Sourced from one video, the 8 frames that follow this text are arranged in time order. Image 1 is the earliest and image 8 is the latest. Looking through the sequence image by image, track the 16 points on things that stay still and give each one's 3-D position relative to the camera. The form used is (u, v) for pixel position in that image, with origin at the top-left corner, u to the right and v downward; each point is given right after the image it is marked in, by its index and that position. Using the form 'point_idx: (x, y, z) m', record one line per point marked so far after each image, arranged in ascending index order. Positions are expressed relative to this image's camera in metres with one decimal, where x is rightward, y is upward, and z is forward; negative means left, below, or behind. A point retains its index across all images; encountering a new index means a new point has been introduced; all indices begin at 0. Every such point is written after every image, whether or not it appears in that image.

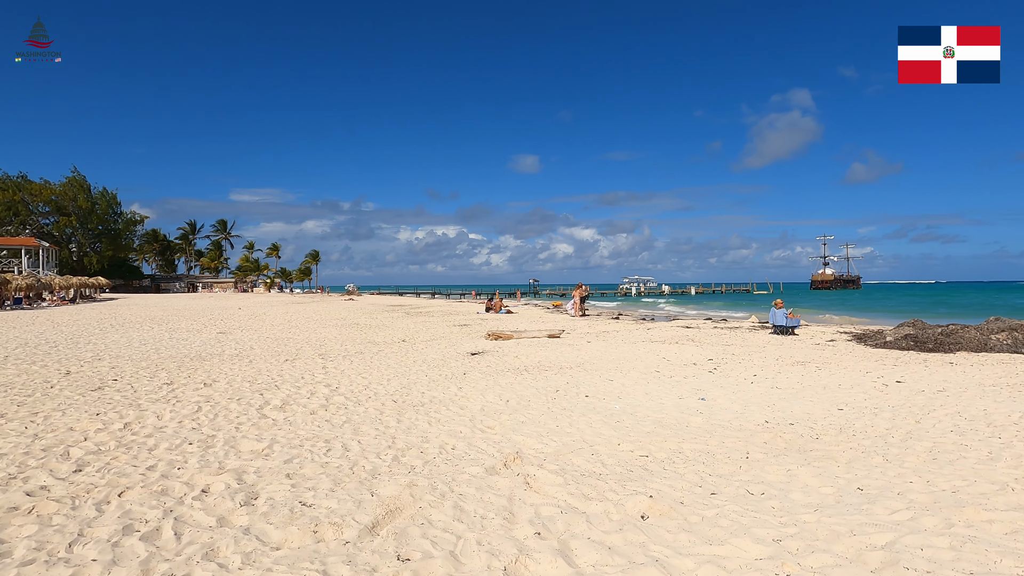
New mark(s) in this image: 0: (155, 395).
0: (-5.5, -1.7, +8.2) m
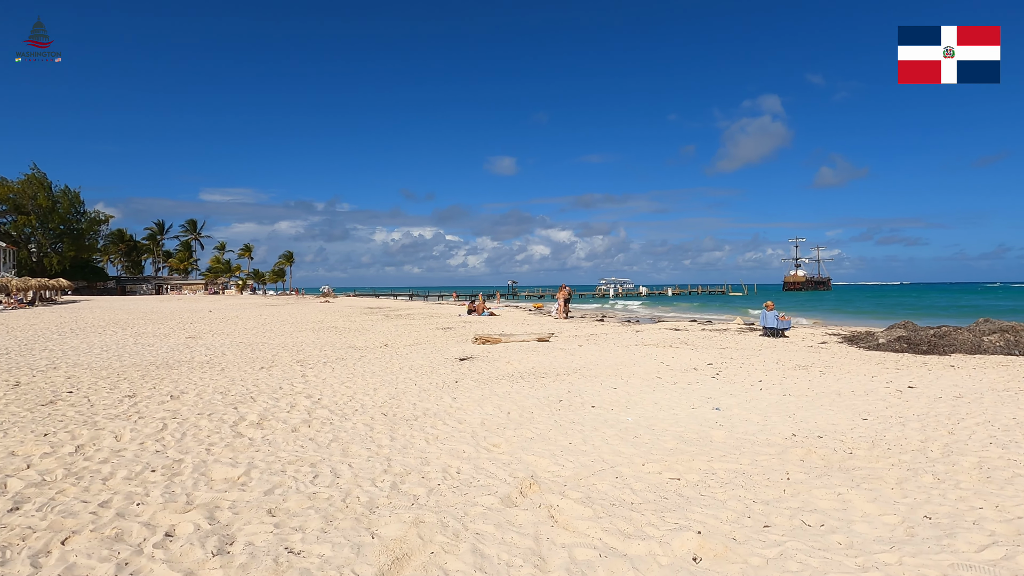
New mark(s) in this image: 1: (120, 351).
0: (-5.5, -1.7, +7.4) m
1: (-11.1, -1.8, +15.1) m
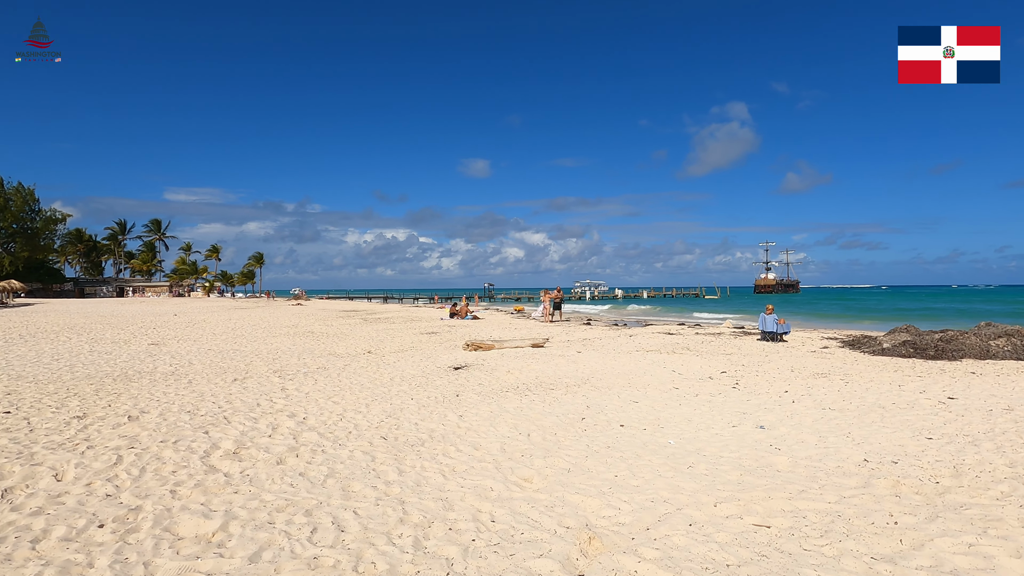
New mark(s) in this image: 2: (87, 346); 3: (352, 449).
0: (-5.3, -1.7, +6.2) m
1: (-11.2, -1.9, +13.7) m
2: (-13.4, -1.8, +16.9) m
3: (-1.7, -1.7, +5.7) m
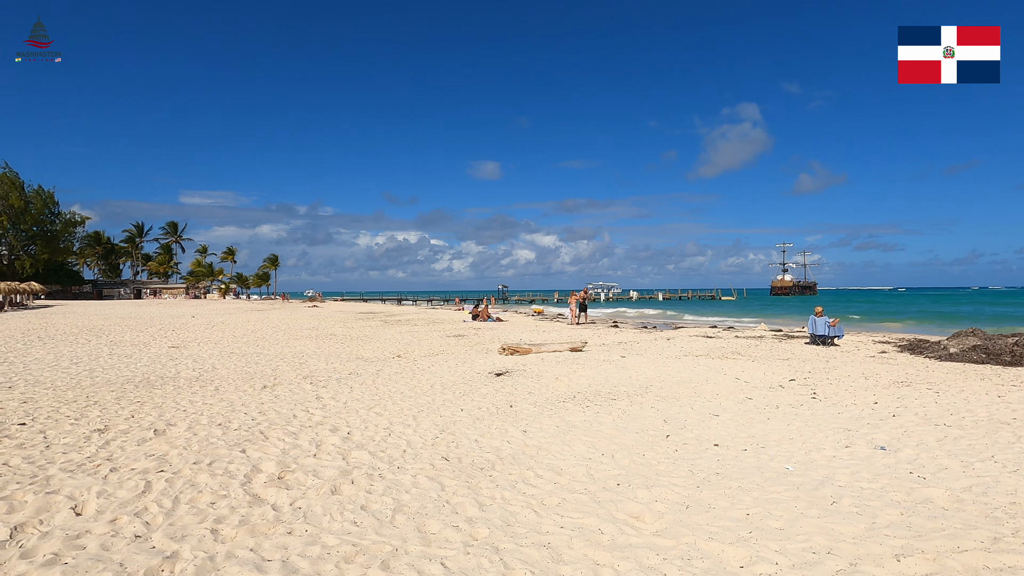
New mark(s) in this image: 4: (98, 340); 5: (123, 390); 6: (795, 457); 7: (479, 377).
0: (-4.5, -1.7, +5.5) m
1: (-10.2, -1.9, +13.1) m
2: (-12.4, -1.9, +16.3) m
3: (-0.9, -1.7, +4.9) m
4: (-14.5, -1.8, +18.8) m
5: (-6.8, -1.8, +9.4) m
6: (+2.8, -1.7, +5.3) m
7: (-0.7, -1.8, +10.8) m
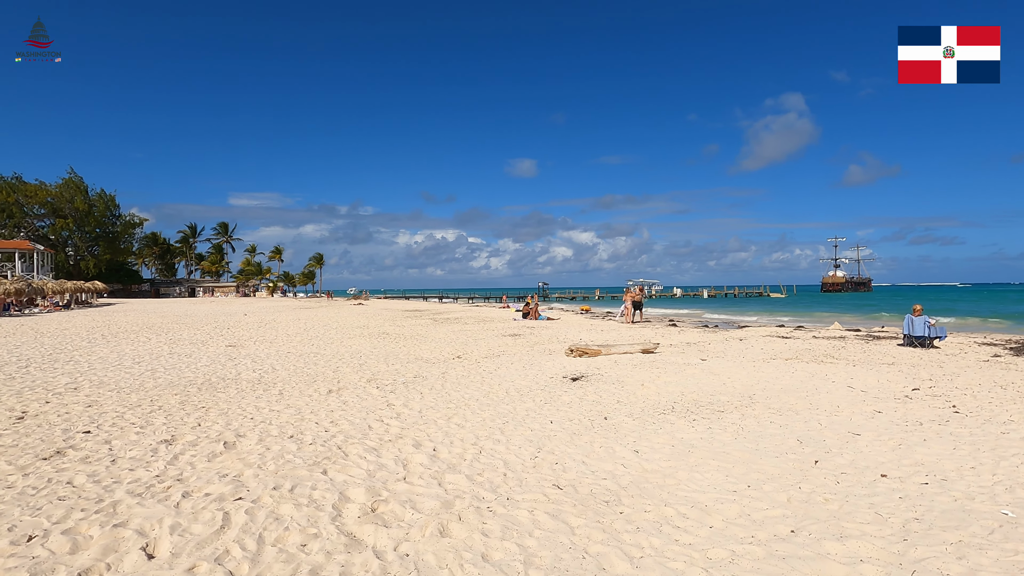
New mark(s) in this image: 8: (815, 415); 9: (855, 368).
0: (-3.4, -1.7, +4.9) m
1: (-8.6, -1.8, +12.9) m
2: (-10.5, -1.8, +16.3) m
3: (+0.1, -1.7, +4.1) m
4: (-12.5, -1.8, +18.9) m
5: (-5.5, -1.8, +9.0) m
6: (+3.9, -1.6, +4.2) m
7: (+0.8, -1.8, +9.9) m
8: (+4.0, -1.7, +7.1) m
9: (+7.1, -1.7, +11.0) m
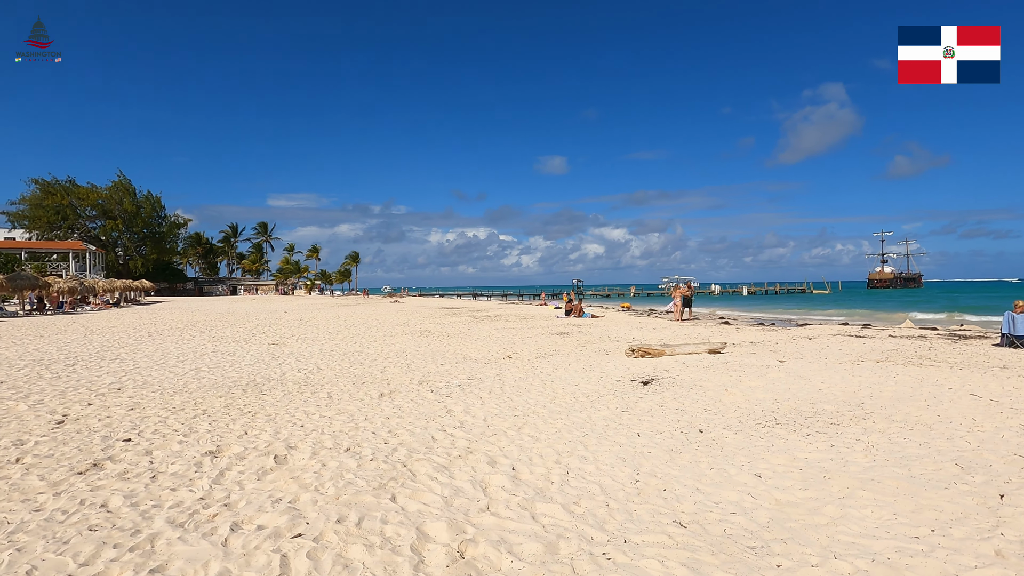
0: (-2.6, -1.7, +4.2) m
1: (-7.3, -1.8, +12.5) m
2: (-9.0, -1.7, +16.0) m
3: (+0.9, -1.6, +3.2) m
4: (-10.9, -1.7, +18.7) m
5: (-4.4, -1.7, +8.4) m
6: (+4.6, -1.6, +3.1) m
7: (+1.9, -1.7, +9.0) m
8: (+4.9, -1.6, +5.9) m
9: (+8.2, -1.5, +9.7) m
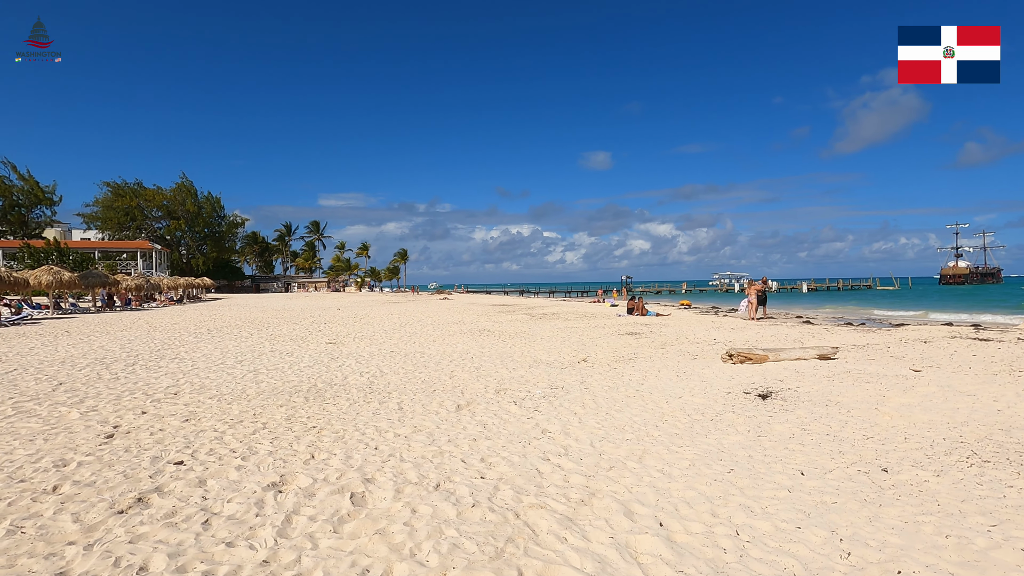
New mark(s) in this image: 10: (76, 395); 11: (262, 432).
0: (-1.6, -1.6, +3.2) m
1: (-5.7, -1.7, +11.8) m
2: (-7.1, -1.6, +15.5) m
3: (+1.8, -1.6, +1.9) m
4: (-8.7, -1.6, +18.3) m
5: (-3.1, -1.7, +7.6) m
6: (+5.5, -1.5, +1.5) m
7: (+3.2, -1.6, +7.6) m
8: (+6.0, -1.5, +4.3) m
9: (+9.6, -1.5, +7.8) m
10: (-7.1, -1.8, +8.8) m
11: (-2.9, -1.7, +6.2) m
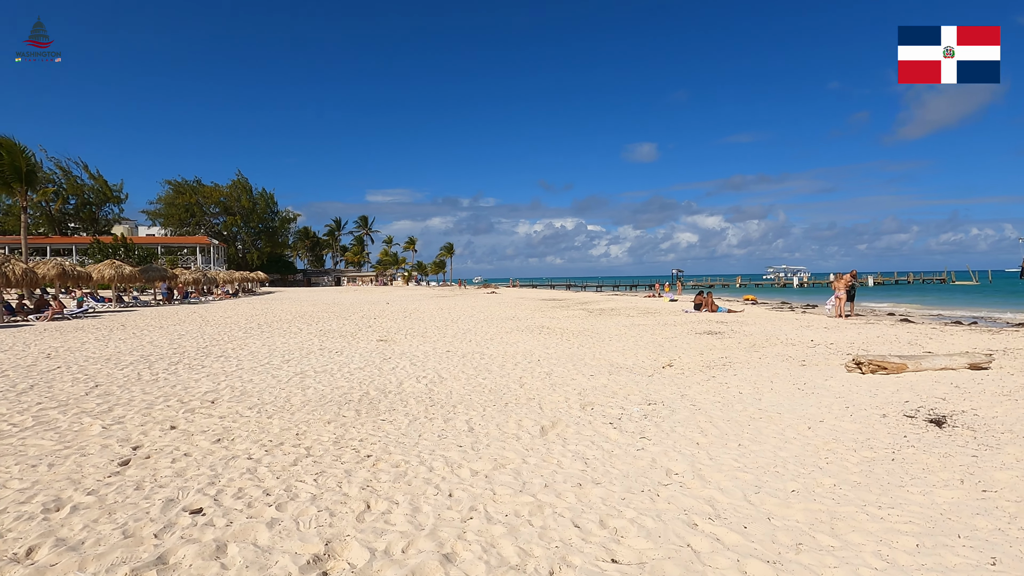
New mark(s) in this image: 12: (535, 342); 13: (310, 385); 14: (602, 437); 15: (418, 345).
0: (-0.9, -1.6, +1.8) m
1: (-4.2, -1.6, +10.8) m
2: (-5.3, -1.5, +14.5) m
3: (+2.4, -1.6, +0.3) m
4: (-6.7, -1.4, +17.5) m
5: (-2.0, -1.6, +6.3) m
6: (+6.1, -1.5, -0.4) m
7: (+4.3, -1.5, +5.8) m
8: (+6.8, -1.5, +2.3) m
9: (+10.7, -1.4, +5.5) m
10: (-5.9, -1.7, +7.8) m
11: (-1.9, -1.6, +4.9) m
12: (+0.6, -1.5, +14.5) m
13: (-3.3, -1.6, +8.7) m
14: (+0.9, -1.6, +5.6) m
15: (-2.5, -1.5, +14.0) m
